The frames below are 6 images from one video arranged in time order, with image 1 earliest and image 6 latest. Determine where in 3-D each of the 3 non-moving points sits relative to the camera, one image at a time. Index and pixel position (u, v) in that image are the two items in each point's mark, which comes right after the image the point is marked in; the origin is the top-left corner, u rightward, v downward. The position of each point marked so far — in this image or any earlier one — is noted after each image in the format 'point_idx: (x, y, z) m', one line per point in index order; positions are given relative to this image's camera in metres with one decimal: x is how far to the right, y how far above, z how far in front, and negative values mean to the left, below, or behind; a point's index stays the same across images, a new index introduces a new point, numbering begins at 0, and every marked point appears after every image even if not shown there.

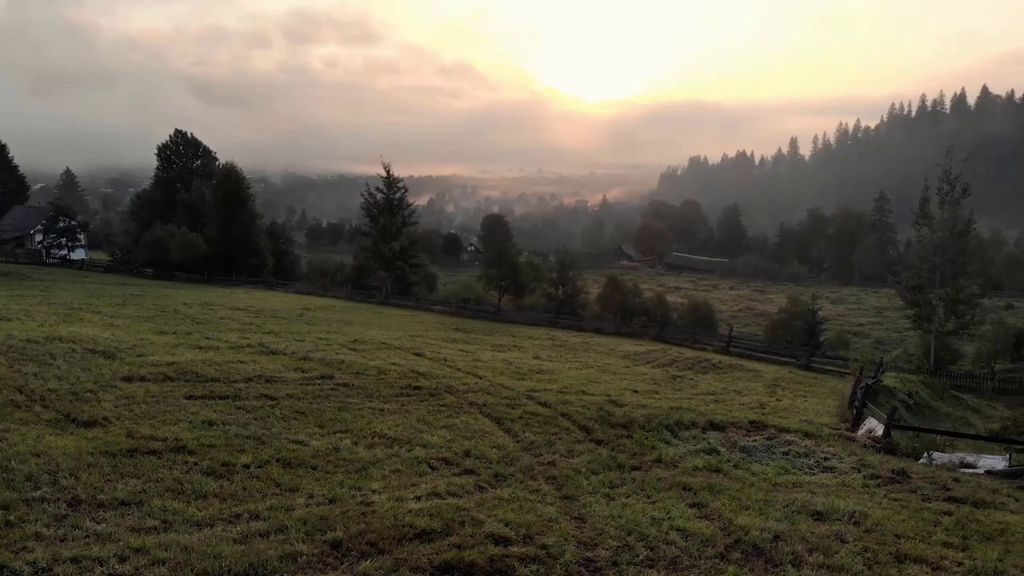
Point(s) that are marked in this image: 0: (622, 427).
0: (+2.5, -3.1, +12.9) m
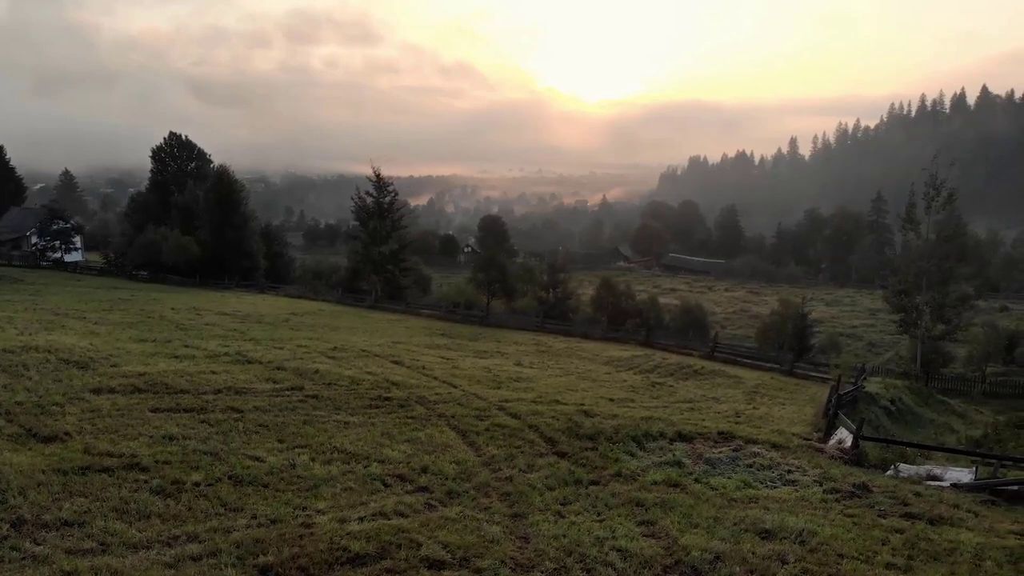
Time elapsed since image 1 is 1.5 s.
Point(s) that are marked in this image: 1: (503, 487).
0: (+1.7, -3.4, +12.9) m
1: (-0.2, -3.4, +9.6) m
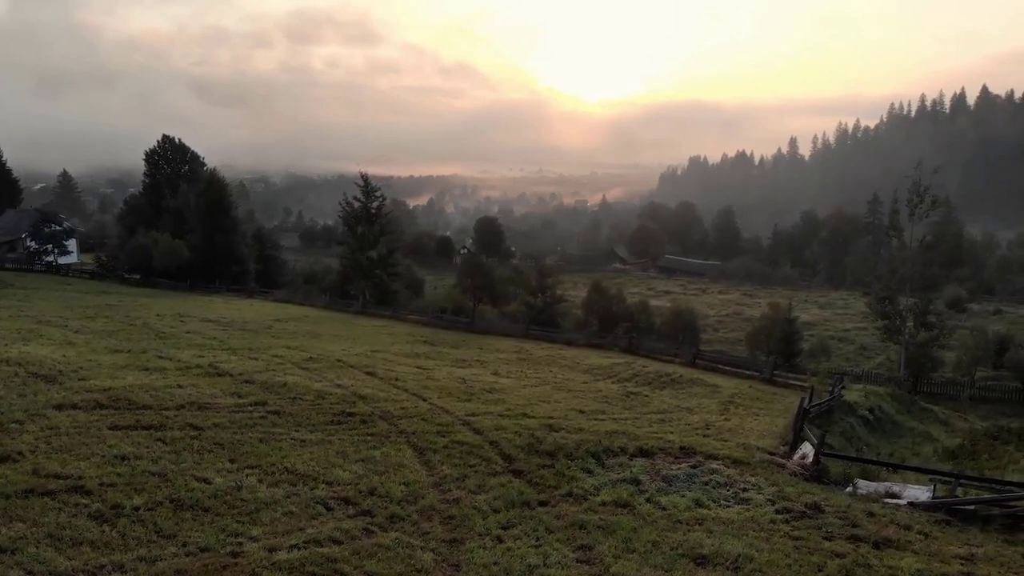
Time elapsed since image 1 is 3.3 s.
0: (+0.8, -3.8, +12.9) m
1: (-1.1, -3.7, +9.6) m
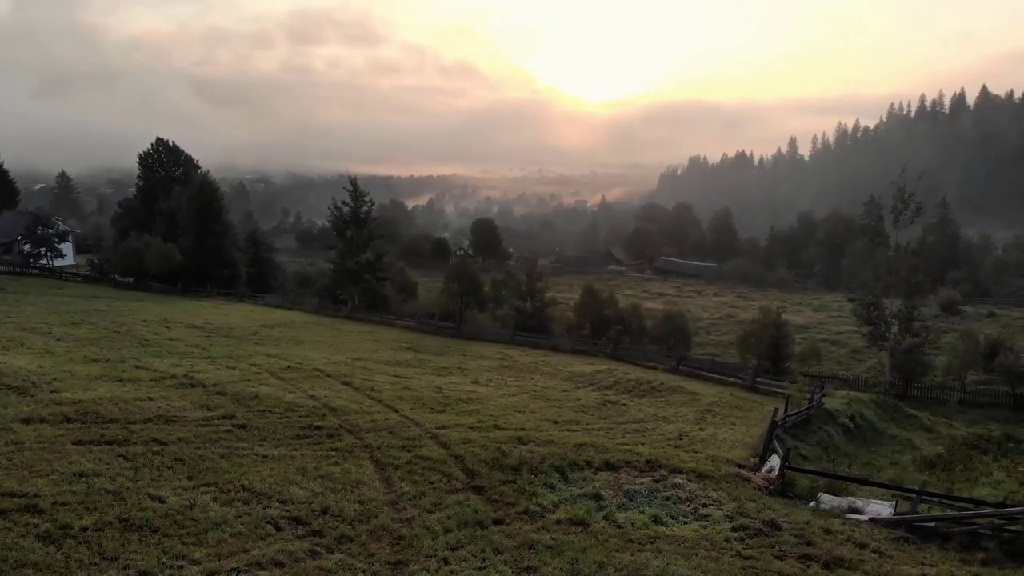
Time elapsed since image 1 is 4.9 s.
0: (0.0, -4.1, +12.9) m
1: (-1.9, -4.1, +9.6) m
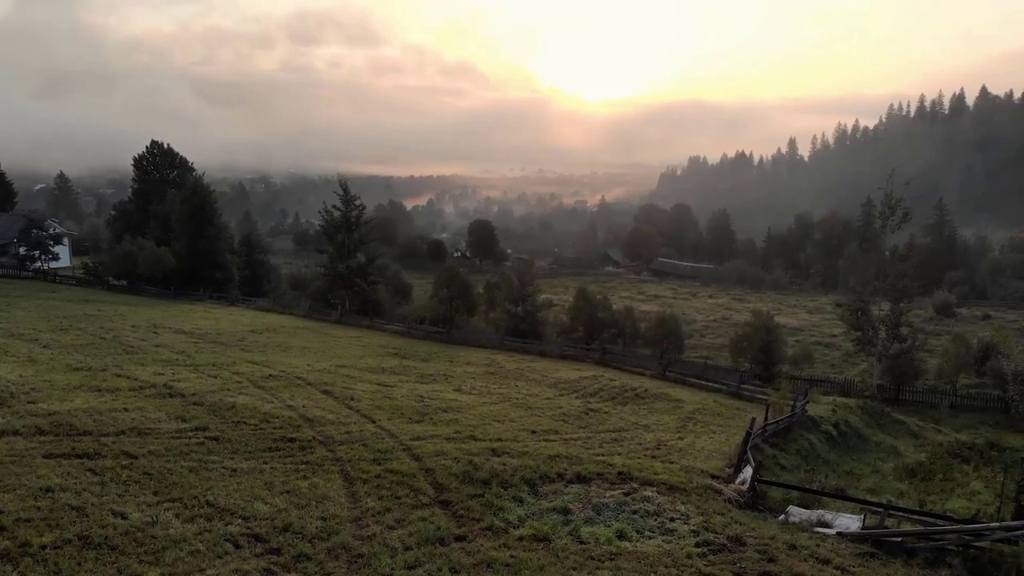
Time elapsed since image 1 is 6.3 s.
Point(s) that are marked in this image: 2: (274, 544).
0: (-0.7, -4.4, +13.0) m
1: (-2.6, -4.4, +9.7) m
2: (-3.9, -4.2, +9.5) m
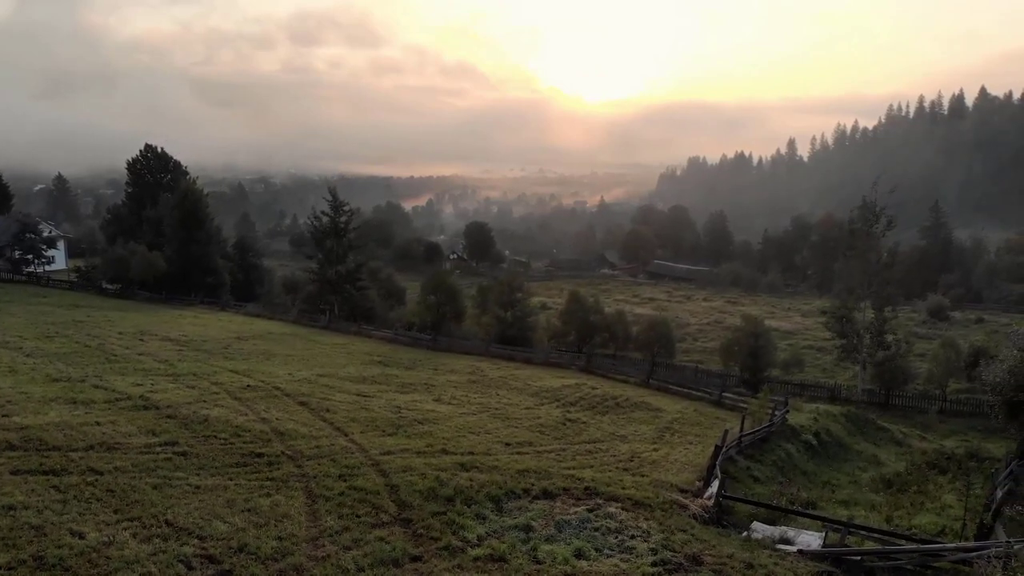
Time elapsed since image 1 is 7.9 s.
0: (-1.5, -4.8, +13.0) m
1: (-3.4, -4.8, +9.7) m
2: (-4.7, -4.6, +9.5) m
